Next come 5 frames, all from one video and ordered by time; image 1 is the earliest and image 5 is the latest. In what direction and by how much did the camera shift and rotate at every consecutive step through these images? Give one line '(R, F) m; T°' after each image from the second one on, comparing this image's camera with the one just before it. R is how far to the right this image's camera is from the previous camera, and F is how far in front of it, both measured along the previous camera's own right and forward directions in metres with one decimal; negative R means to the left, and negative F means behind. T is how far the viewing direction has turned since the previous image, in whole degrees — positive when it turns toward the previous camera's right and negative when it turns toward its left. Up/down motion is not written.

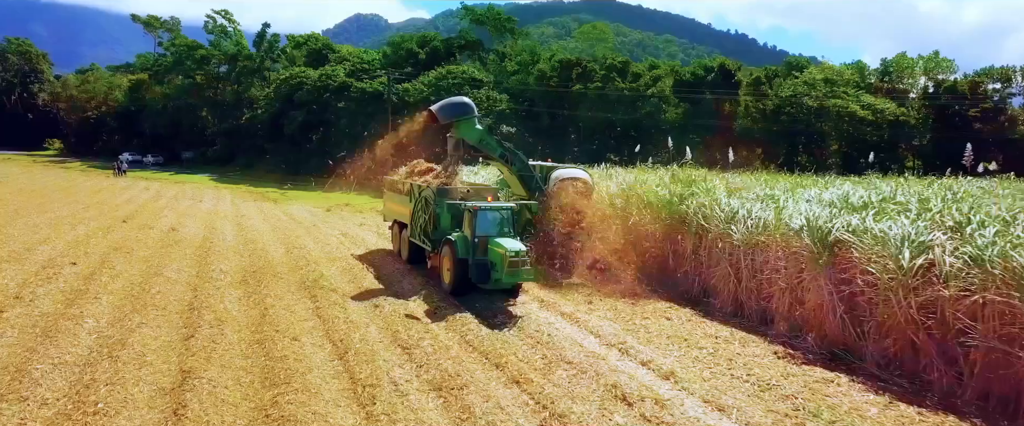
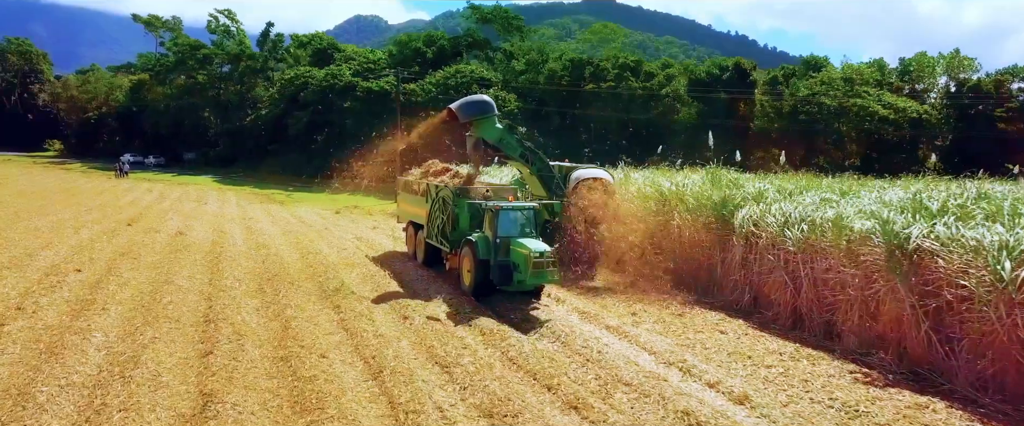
(-0.5, +0.6) m; 0°
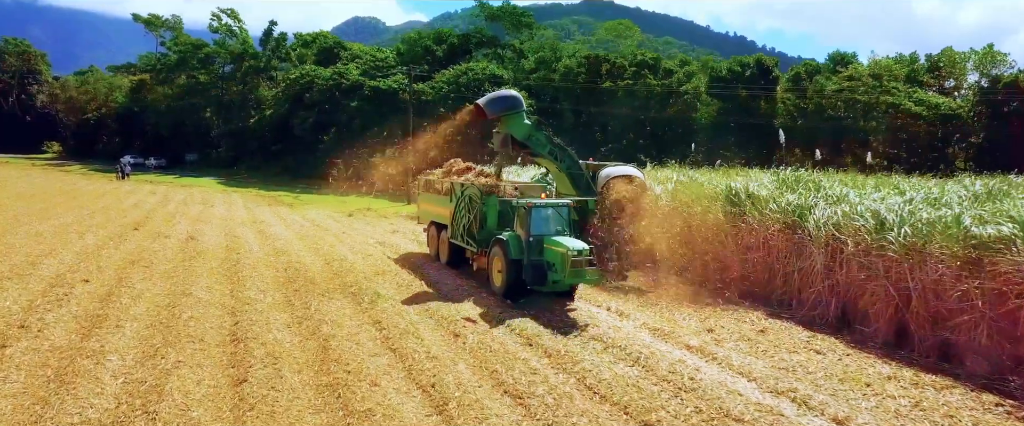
(-0.8, +0.9) m; 0°
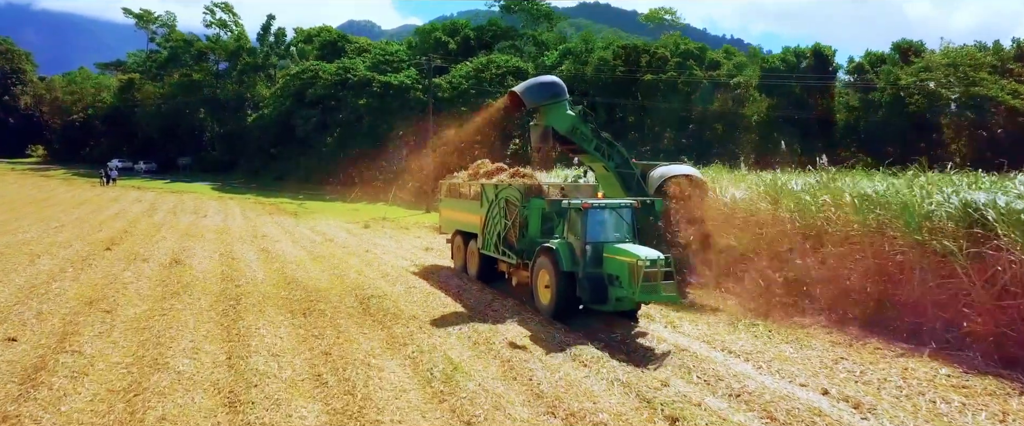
(-1.4, +3.0) m; 0°
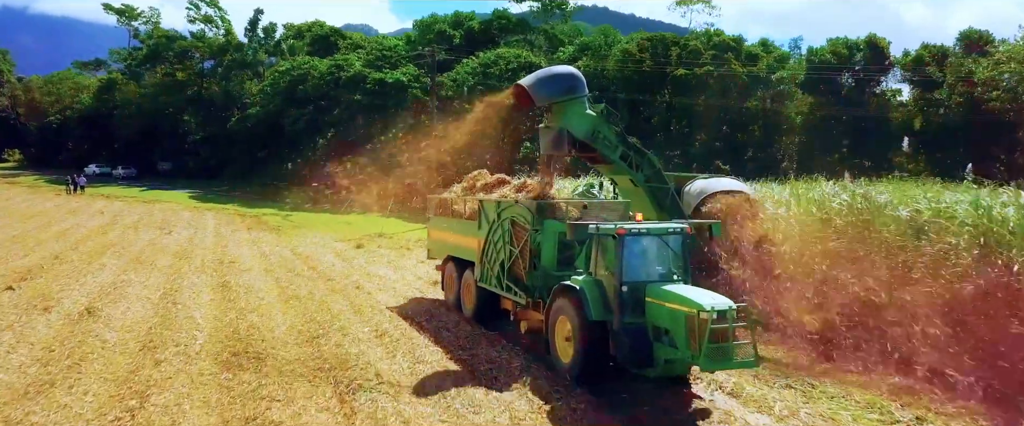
(-0.6, +3.1) m; 0°
